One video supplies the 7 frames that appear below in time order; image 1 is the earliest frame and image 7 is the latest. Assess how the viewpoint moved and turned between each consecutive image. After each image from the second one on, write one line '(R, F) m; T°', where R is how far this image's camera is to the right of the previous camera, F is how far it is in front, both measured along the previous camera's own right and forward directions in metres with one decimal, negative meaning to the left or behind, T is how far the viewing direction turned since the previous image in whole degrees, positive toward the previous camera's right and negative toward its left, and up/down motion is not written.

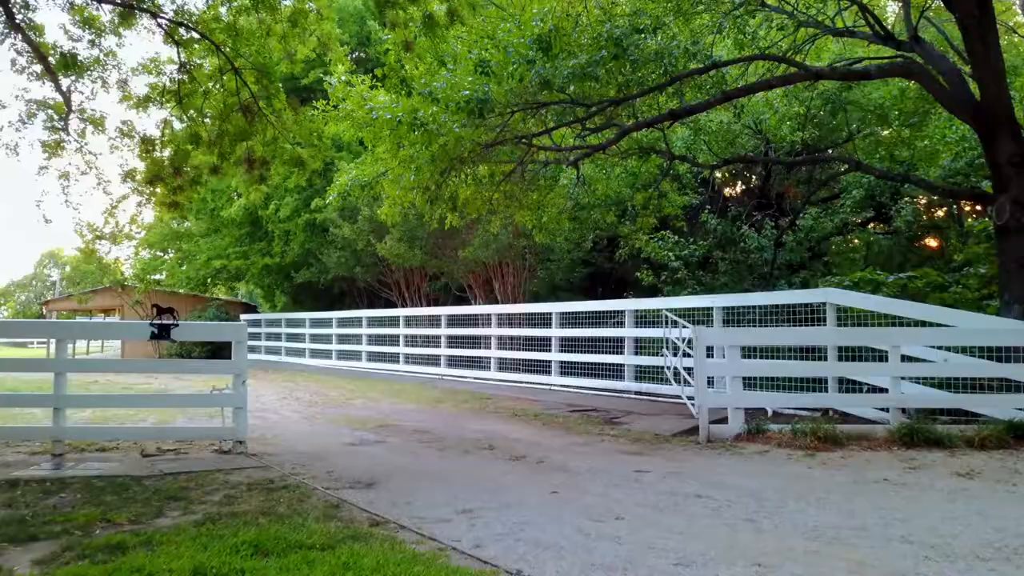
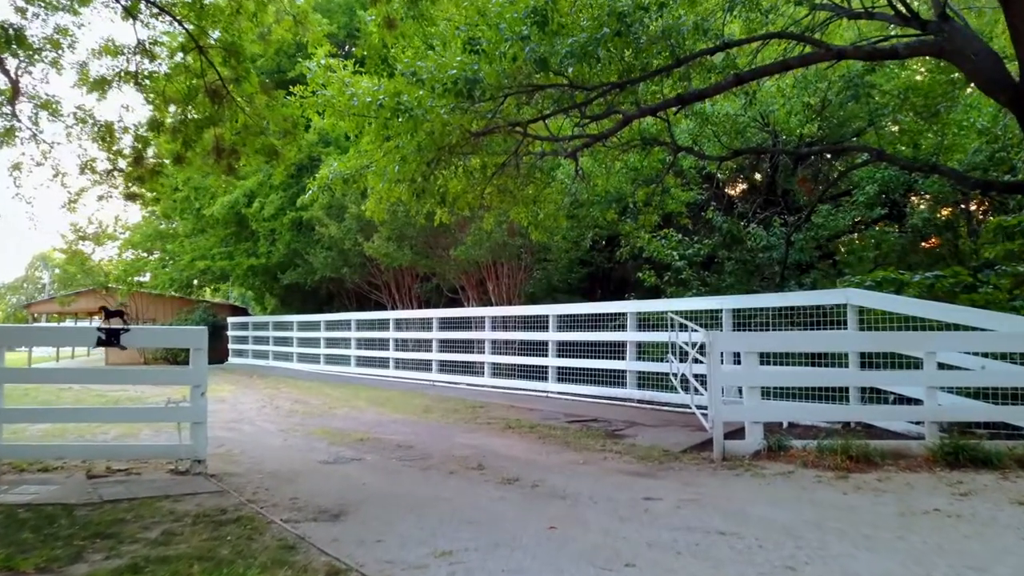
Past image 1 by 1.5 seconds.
(0.0, +0.8) m; 0°
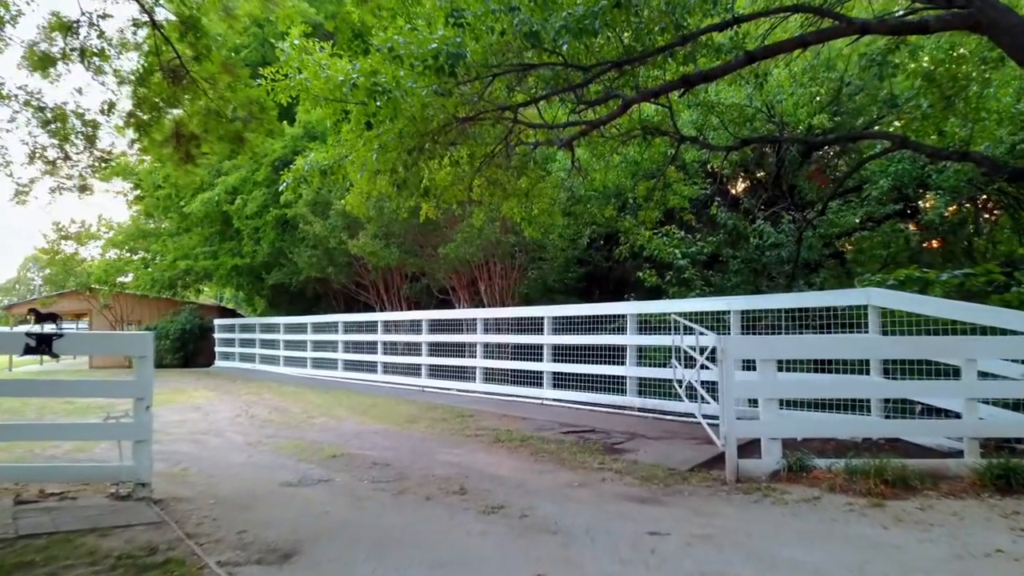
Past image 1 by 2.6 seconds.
(+0.1, +0.8) m; 0°
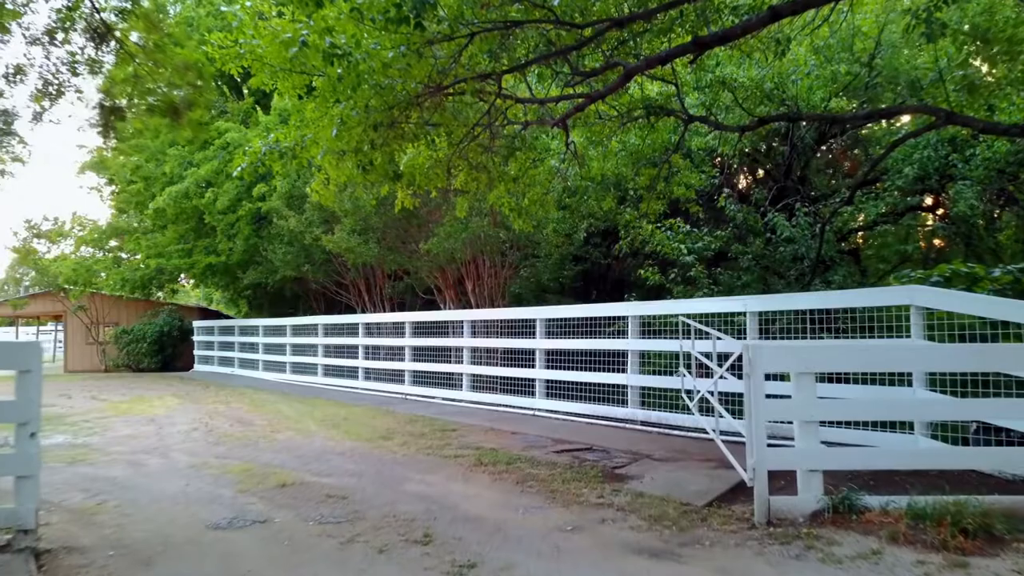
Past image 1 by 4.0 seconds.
(+0.1, +1.1) m; 0°
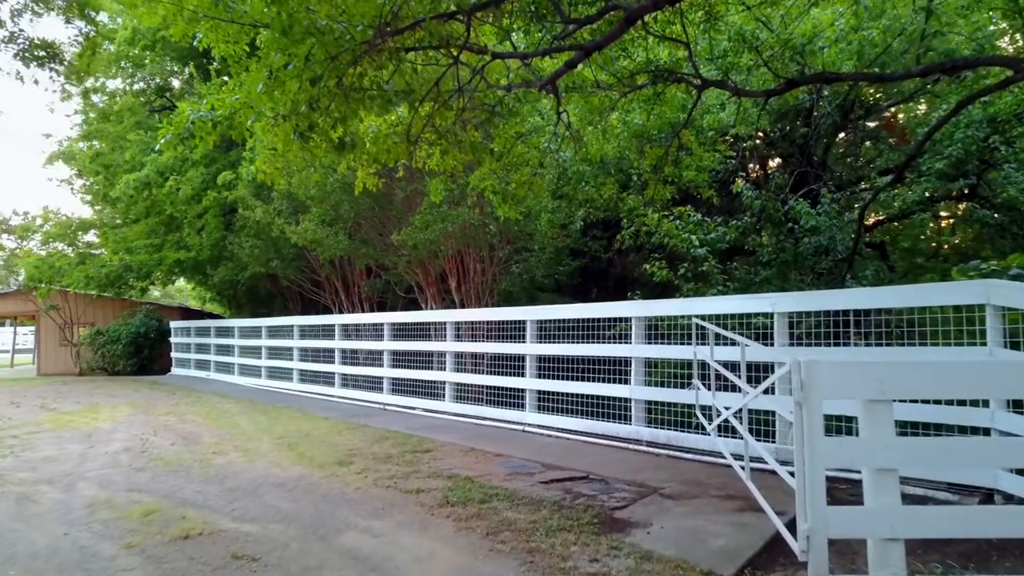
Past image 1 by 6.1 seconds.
(+0.2, +1.4) m; 0°
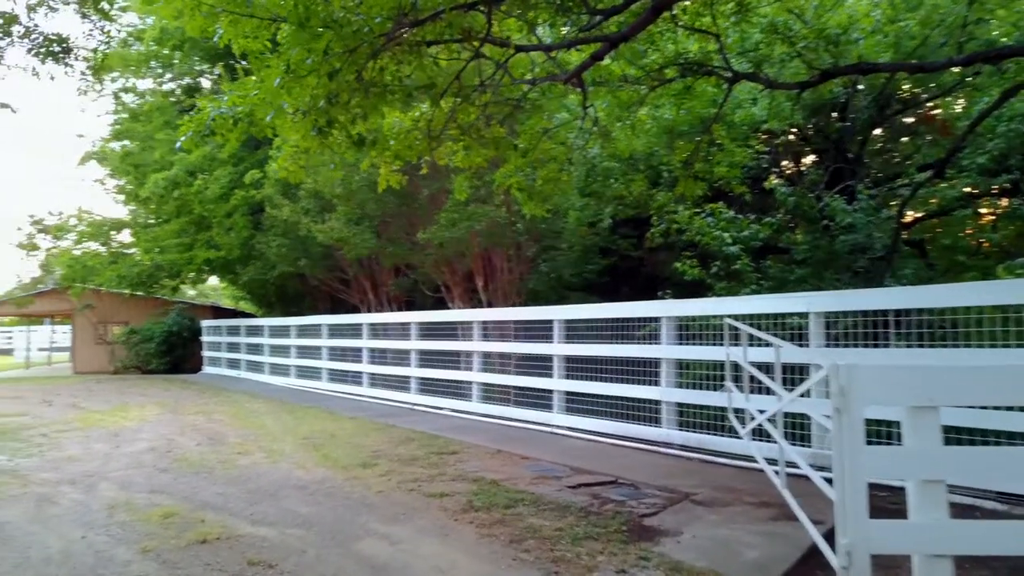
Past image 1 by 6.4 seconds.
(0.0, +0.2) m; -2°
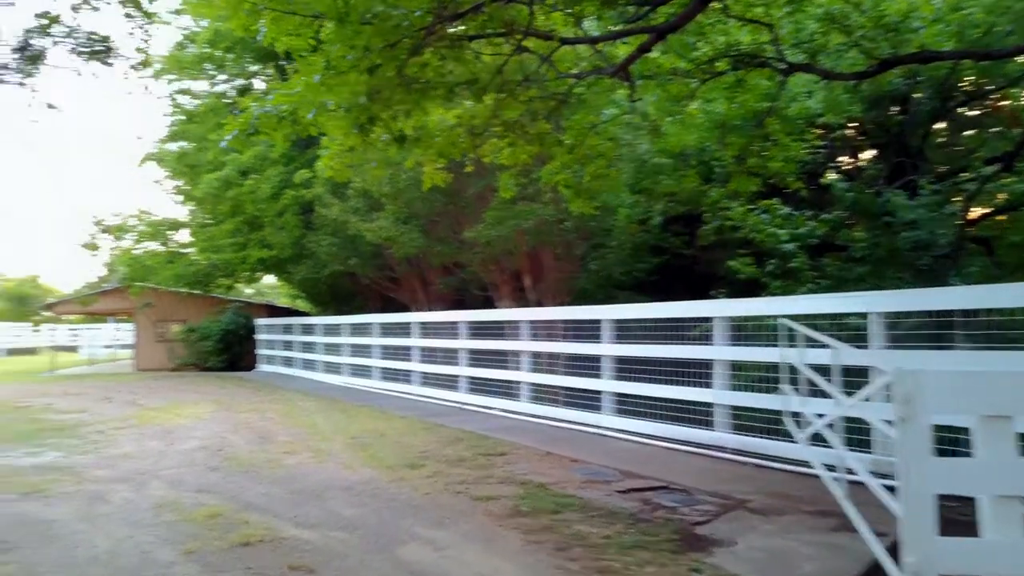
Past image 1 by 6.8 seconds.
(0.0, +0.1) m; -3°
